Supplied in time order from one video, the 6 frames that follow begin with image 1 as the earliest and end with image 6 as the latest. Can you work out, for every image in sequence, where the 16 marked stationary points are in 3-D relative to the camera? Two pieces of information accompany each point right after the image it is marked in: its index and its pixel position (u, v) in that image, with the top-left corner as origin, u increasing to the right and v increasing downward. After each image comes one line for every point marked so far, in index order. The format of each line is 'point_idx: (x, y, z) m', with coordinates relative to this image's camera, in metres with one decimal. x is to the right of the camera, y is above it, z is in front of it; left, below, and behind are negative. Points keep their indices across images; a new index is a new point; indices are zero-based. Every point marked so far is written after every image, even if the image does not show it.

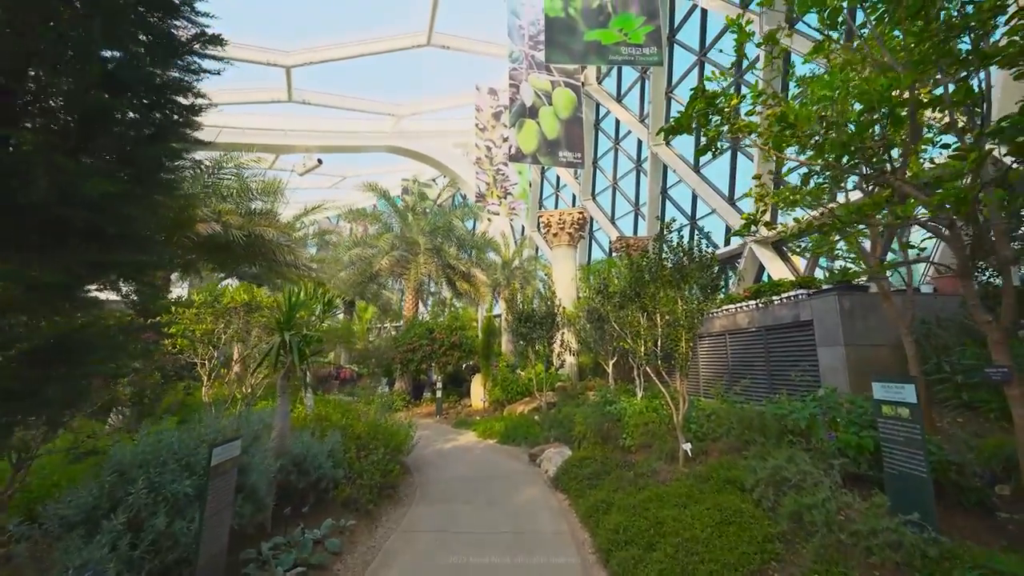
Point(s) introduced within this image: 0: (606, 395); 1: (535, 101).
0: (+2.3, -2.6, +10.1) m
1: (+1.0, +7.7, +18.0) m
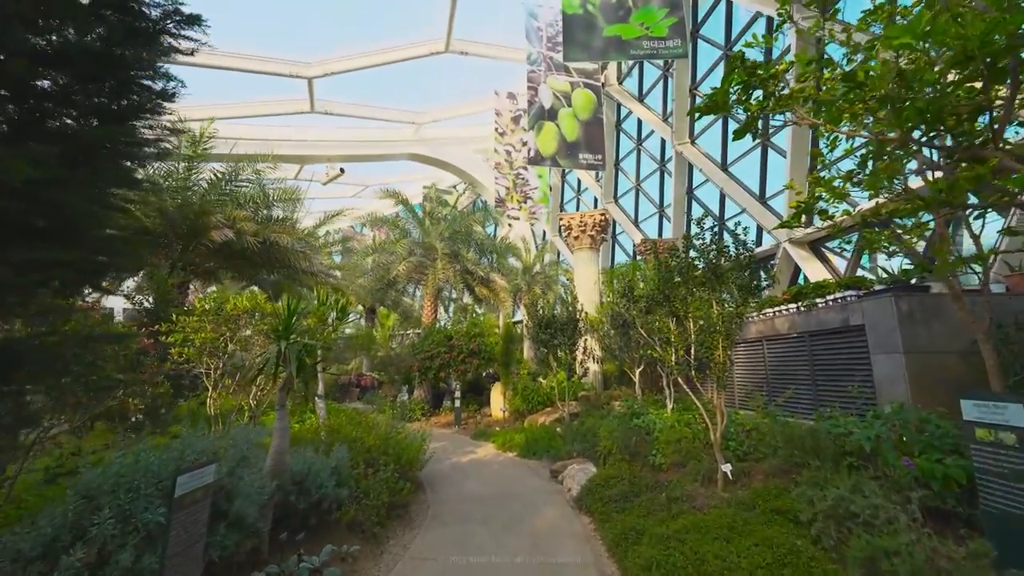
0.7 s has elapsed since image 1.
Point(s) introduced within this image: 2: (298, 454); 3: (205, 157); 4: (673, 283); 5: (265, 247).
0: (+2.7, -2.6, +9.5) m
1: (+1.7, +7.5, +17.5) m
2: (-2.9, -2.3, +5.7) m
3: (-8.1, +3.3, +11.1) m
4: (+2.4, +0.1, +6.3) m
5: (-6.8, +1.1, +11.4) m
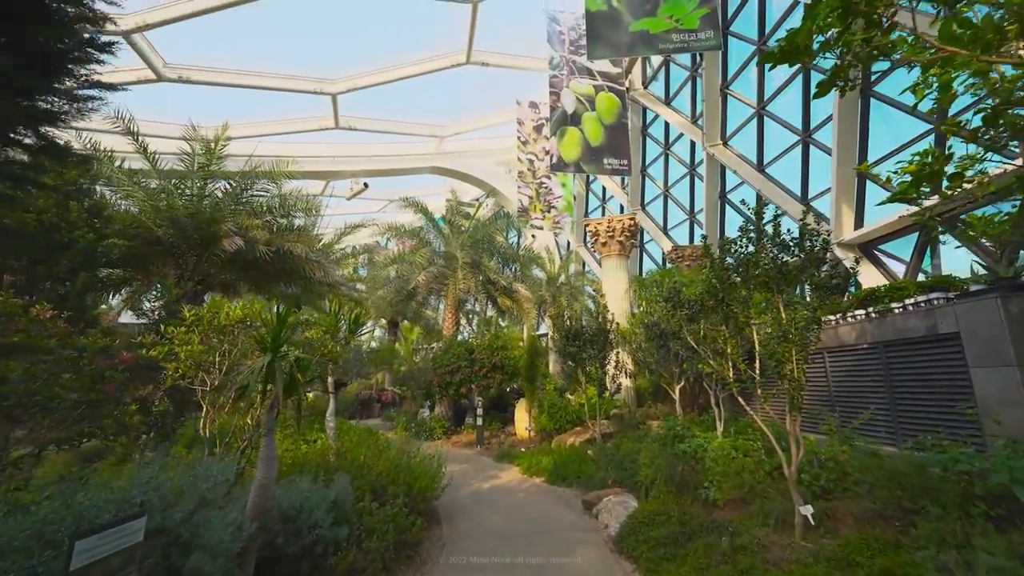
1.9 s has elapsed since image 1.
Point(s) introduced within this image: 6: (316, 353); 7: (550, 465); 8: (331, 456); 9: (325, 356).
0: (+3.3, -2.8, +8.4) m
1: (+2.6, +7.1, +16.8) m
2: (-2.6, -2.3, +5.0) m
3: (-7.5, +3.0, +10.8) m
4: (+2.8, 0.0, +5.3) m
5: (-6.1, +0.8, +11.0) m
6: (-3.5, -1.2, +7.5) m
7: (+0.8, -4.0, +9.4) m
8: (-2.8, -2.6, +6.6) m
9: (-3.4, -1.3, +7.7) m
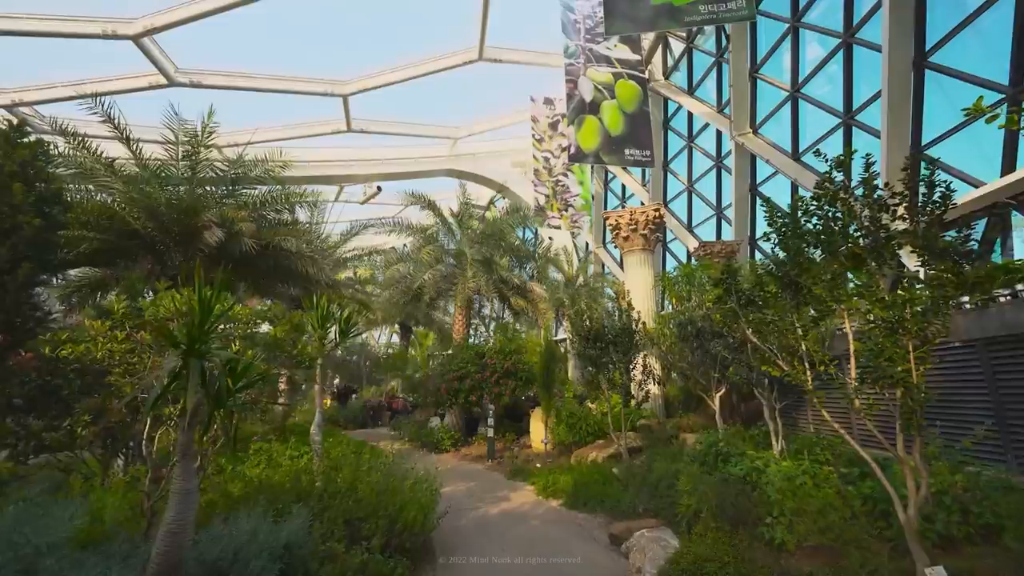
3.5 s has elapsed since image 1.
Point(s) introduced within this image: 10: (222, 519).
0: (+3.4, -2.6, +7.0) m
1: (+3.1, +7.2, +15.6) m
2: (-2.6, -2.2, +3.9) m
3: (-7.3, +3.0, +10.0) m
4: (+2.8, +0.3, +4.0) m
5: (-5.9, +0.9, +10.1) m
6: (-3.4, -1.0, +6.5) m
7: (+1.1, -3.8, +8.2) m
8: (-2.7, -2.5, +5.5) m
9: (-3.3, -1.1, +6.6) m
10: (-2.8, -2.2, +4.1) m
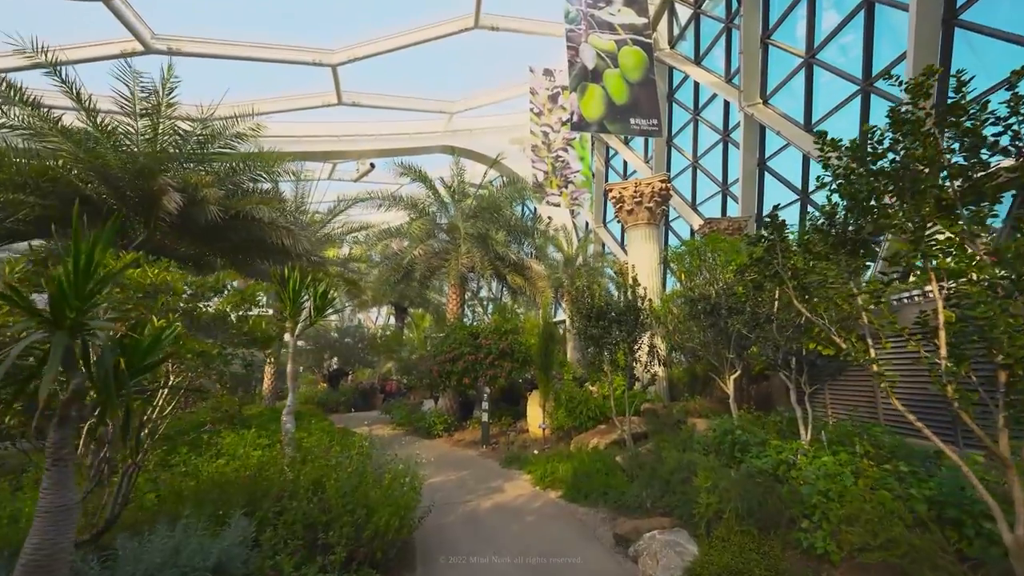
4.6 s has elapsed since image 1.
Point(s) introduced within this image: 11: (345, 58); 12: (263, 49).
0: (+3.3, -2.1, +6.3) m
1: (+3.0, +8.0, +14.4) m
2: (-2.6, -1.8, +3.1) m
3: (-7.4, +3.6, +9.0) m
4: (+2.7, +0.6, +3.2) m
5: (-6.0, +1.5, +9.2) m
6: (-3.5, -0.6, +5.6) m
7: (+1.0, -3.3, +7.5) m
8: (-2.8, -2.1, +4.8) m
9: (-3.4, -0.7, +5.8) m
10: (-2.9, -1.9, +3.3) m
11: (-8.1, +11.1, +19.8) m
12: (-11.1, +11.0, +18.8) m
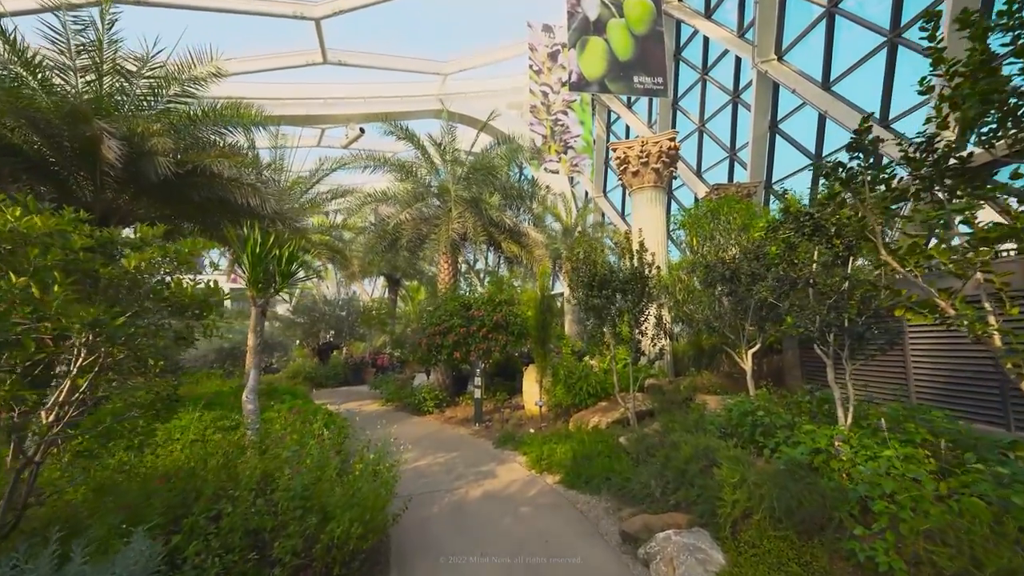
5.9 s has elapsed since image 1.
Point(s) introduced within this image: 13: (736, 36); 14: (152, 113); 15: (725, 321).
0: (+3.2, -1.6, +5.5) m
1: (+2.8, +9.0, +13.0) m
2: (-2.7, -1.5, +2.3) m
3: (-7.5, +4.3, +7.8) m
4: (+2.6, +0.9, +2.2) m
5: (-6.1, +2.1, +8.1) m
6: (-3.6, -0.2, +4.7) m
7: (+0.9, -2.7, +6.7) m
8: (-2.9, -1.7, +4.0) m
9: (-3.5, -0.2, +4.9) m
10: (-3.0, -1.6, +2.5) m
11: (-8.3, +12.4, +18.1) m
12: (-11.3, +12.3, +17.1) m
13: (+9.5, +10.9, +17.6) m
14: (-6.8, +3.3, +7.9) m
15: (+3.7, -0.6, +7.3) m
